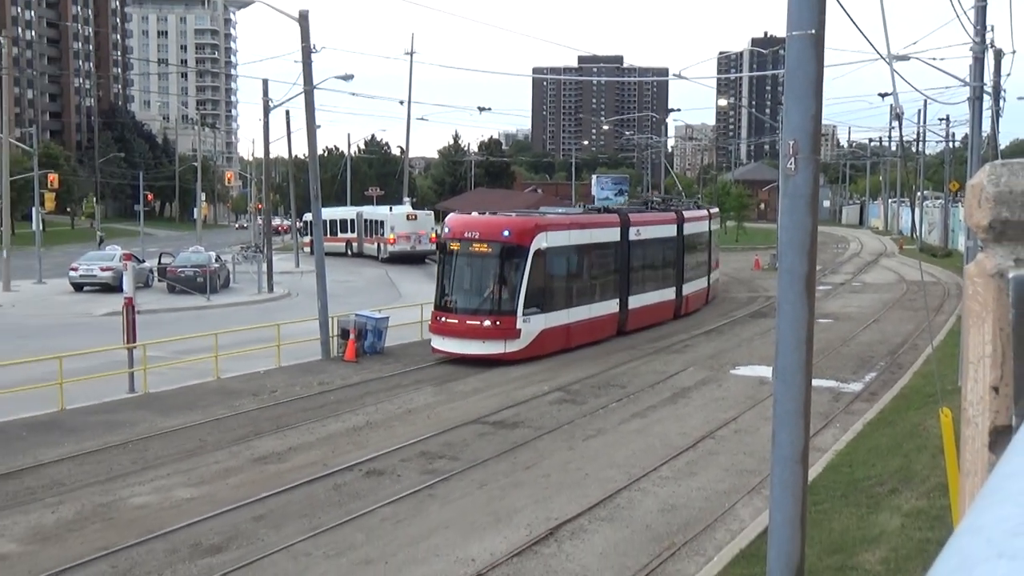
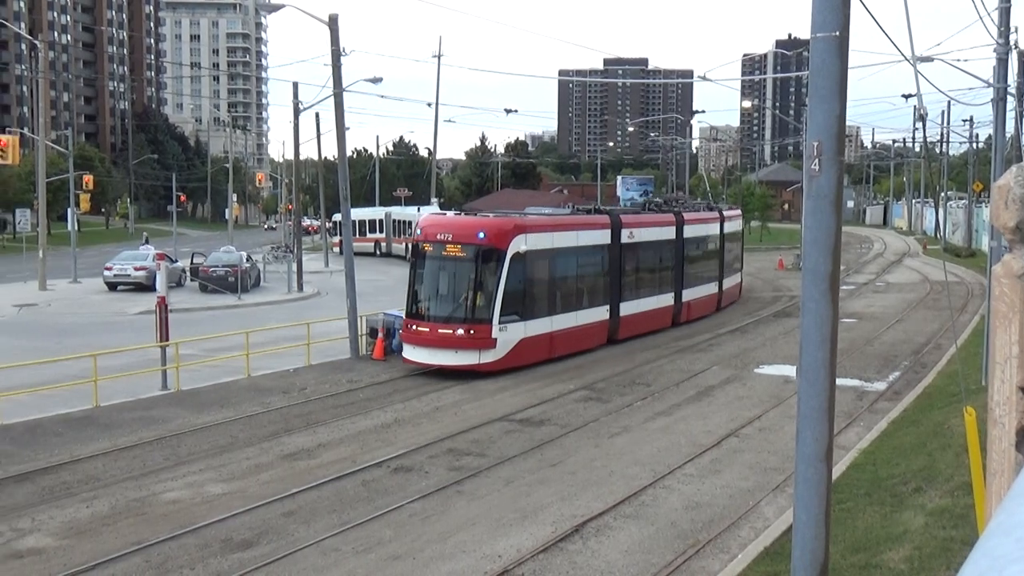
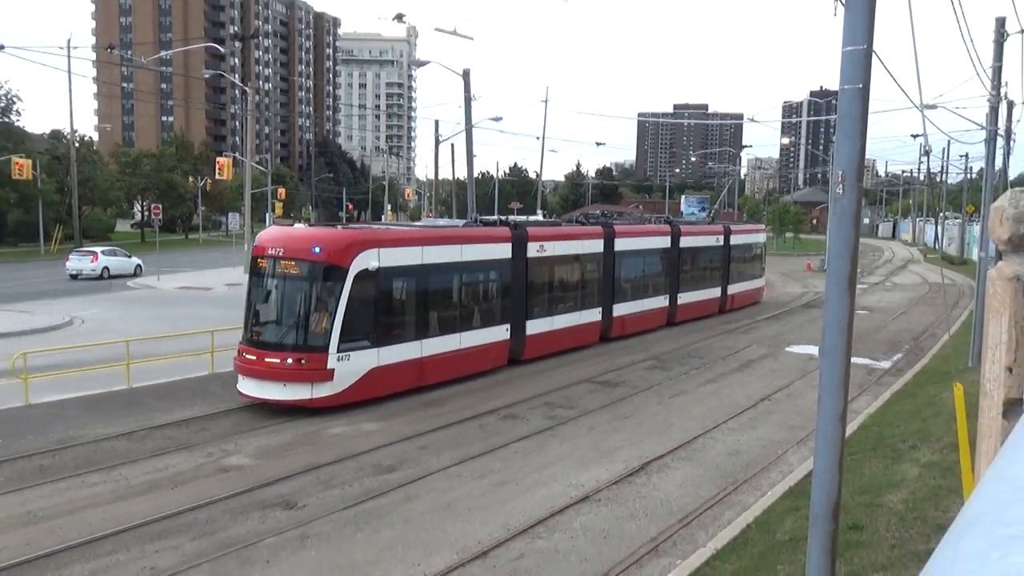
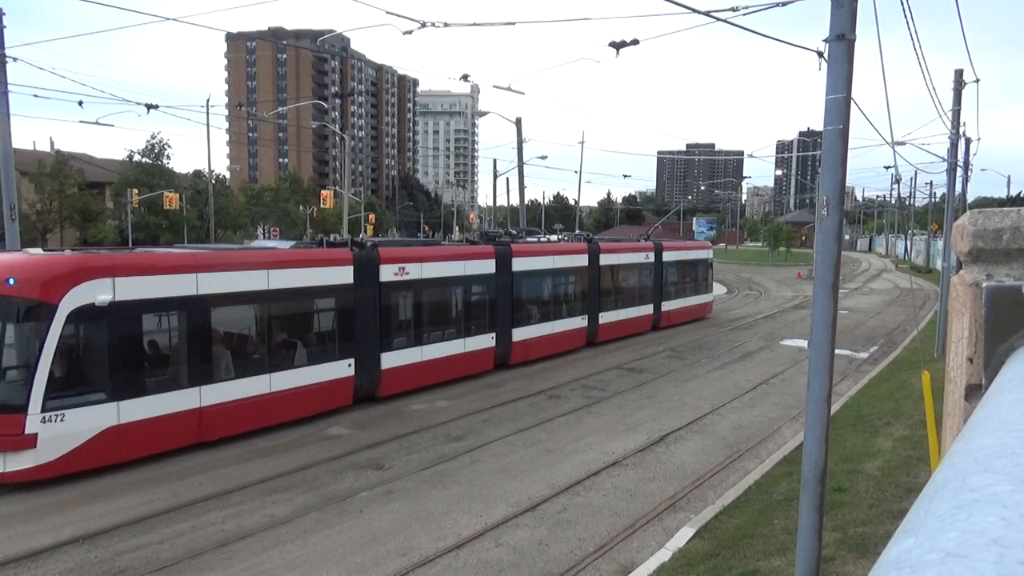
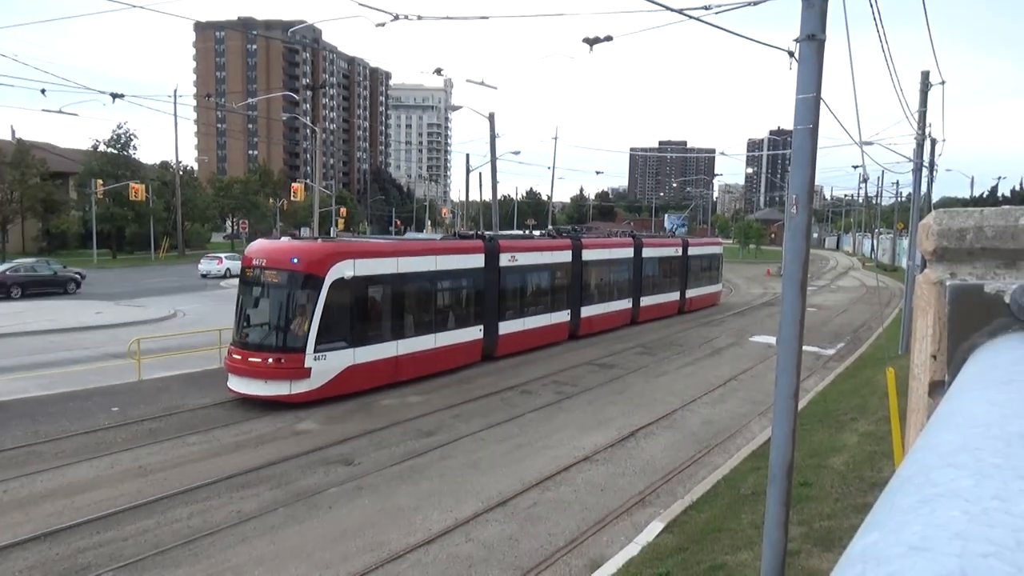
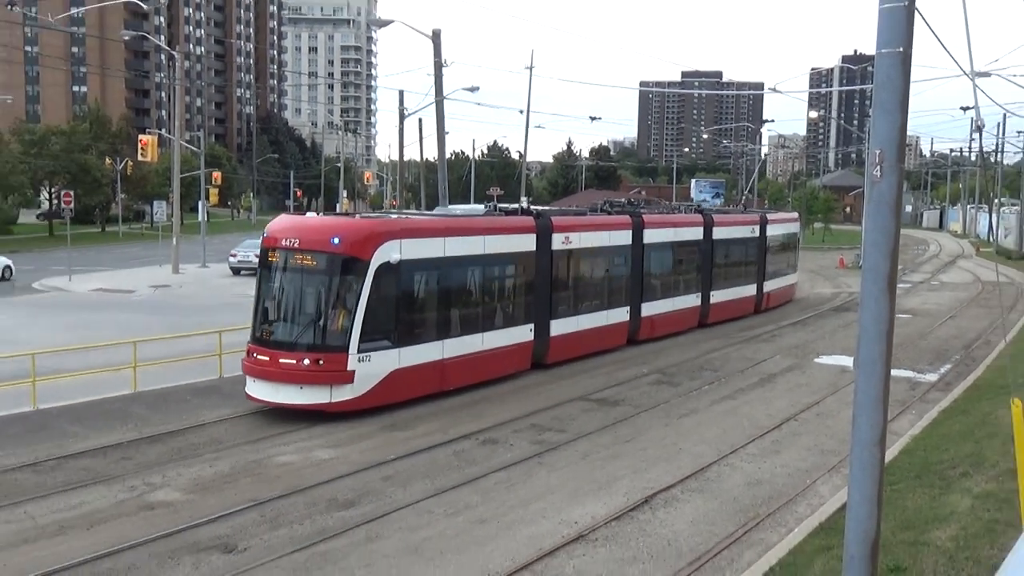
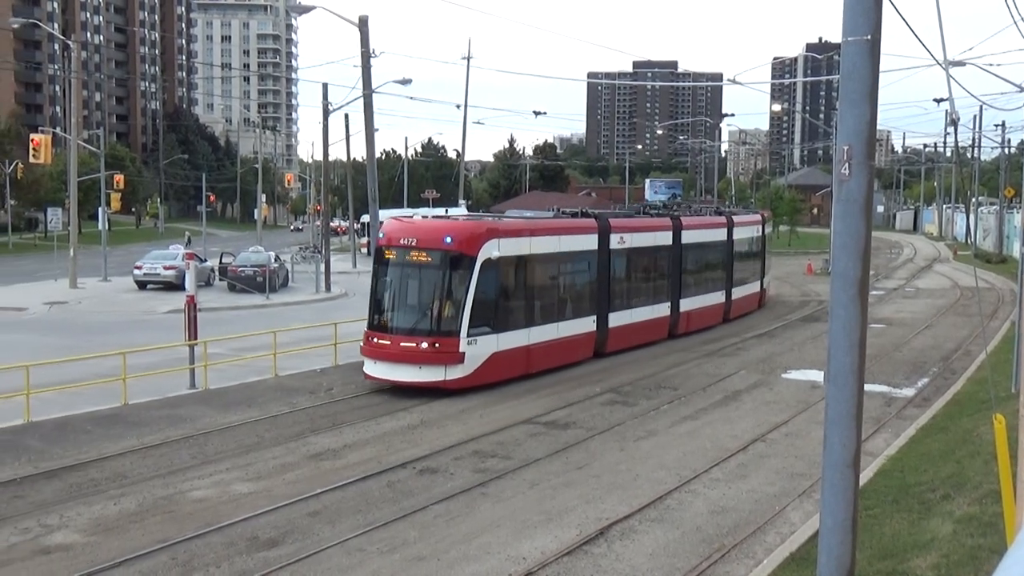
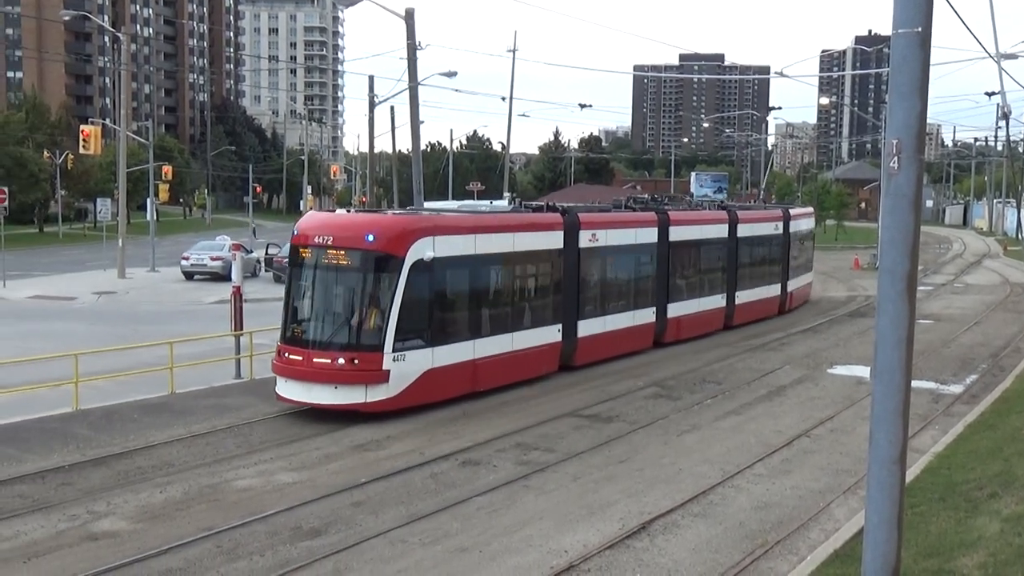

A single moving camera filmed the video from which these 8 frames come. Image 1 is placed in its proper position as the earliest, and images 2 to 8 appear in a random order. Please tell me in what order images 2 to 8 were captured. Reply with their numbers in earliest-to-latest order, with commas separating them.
2, 7, 8, 6, 3, 5, 4
